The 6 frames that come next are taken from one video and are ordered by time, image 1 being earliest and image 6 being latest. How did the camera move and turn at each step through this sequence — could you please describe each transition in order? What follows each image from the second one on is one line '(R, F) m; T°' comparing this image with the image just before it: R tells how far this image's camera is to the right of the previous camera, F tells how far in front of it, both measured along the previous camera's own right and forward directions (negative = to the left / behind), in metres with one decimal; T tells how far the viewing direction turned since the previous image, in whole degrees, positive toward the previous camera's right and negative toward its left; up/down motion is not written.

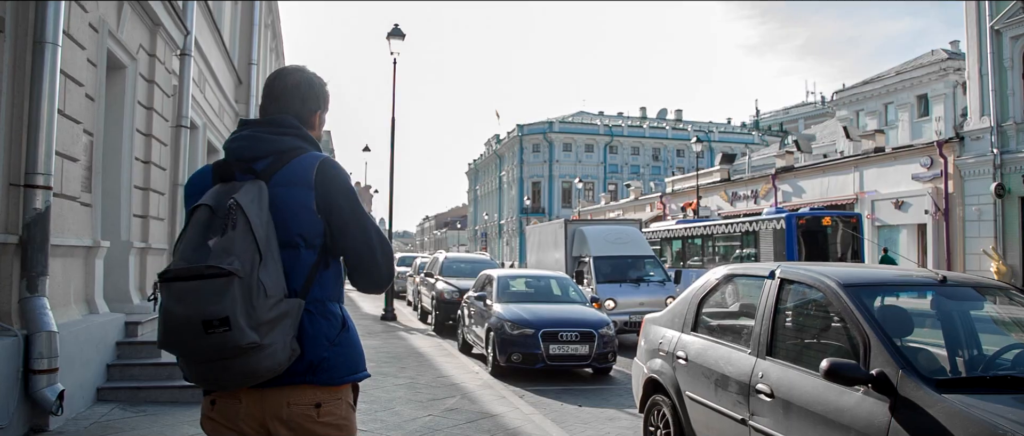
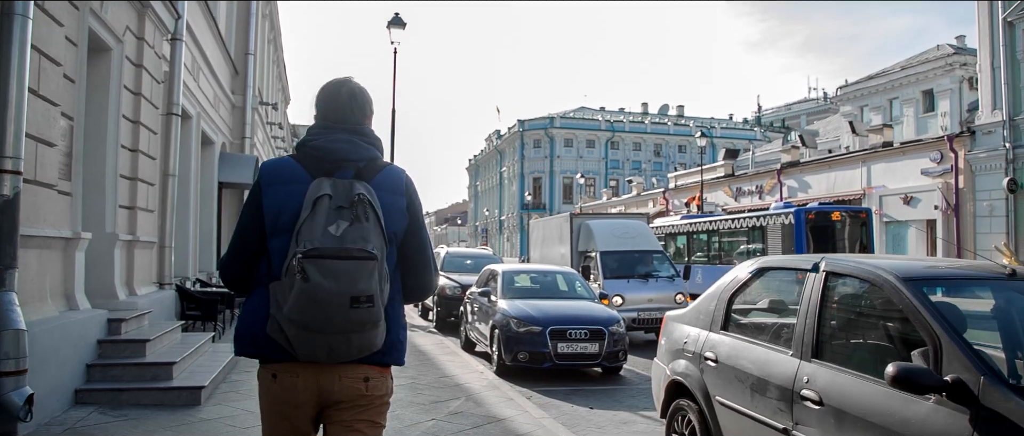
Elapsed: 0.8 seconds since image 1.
(-0.1, +0.5) m; 0°
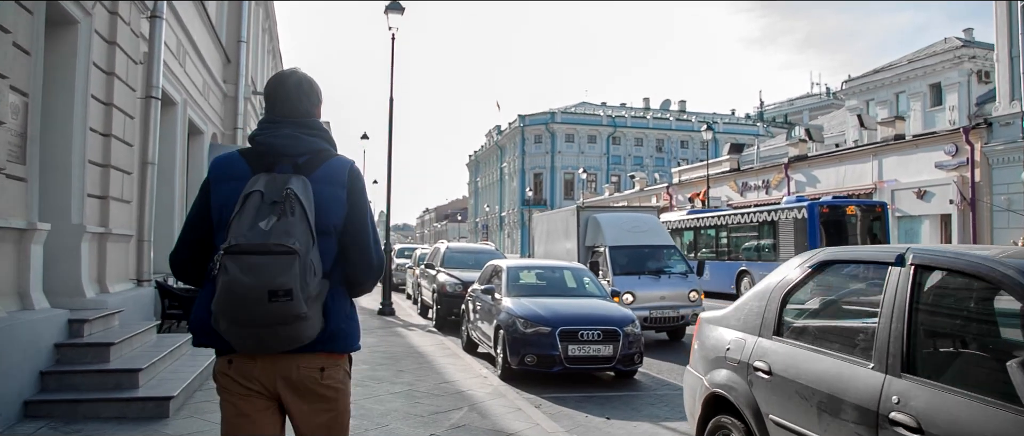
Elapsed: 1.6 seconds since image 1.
(-0.1, +0.7) m; 0°
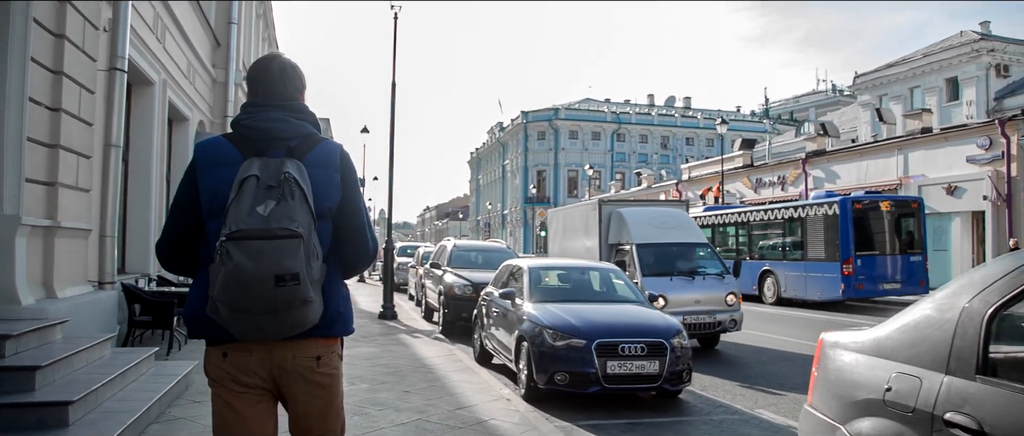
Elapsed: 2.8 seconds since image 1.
(-0.3, +1.3) m; 0°
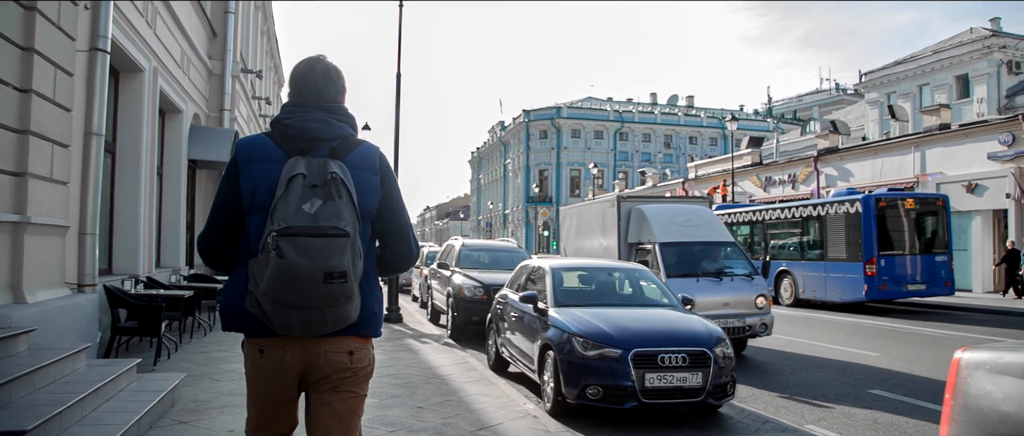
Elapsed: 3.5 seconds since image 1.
(-0.2, +0.8) m; 0°
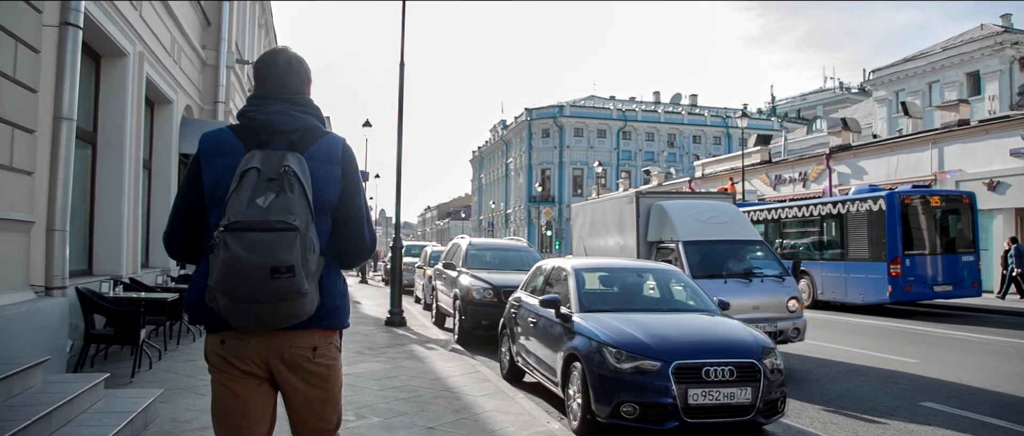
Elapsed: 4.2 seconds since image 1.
(-0.2, +0.8) m; 0°
